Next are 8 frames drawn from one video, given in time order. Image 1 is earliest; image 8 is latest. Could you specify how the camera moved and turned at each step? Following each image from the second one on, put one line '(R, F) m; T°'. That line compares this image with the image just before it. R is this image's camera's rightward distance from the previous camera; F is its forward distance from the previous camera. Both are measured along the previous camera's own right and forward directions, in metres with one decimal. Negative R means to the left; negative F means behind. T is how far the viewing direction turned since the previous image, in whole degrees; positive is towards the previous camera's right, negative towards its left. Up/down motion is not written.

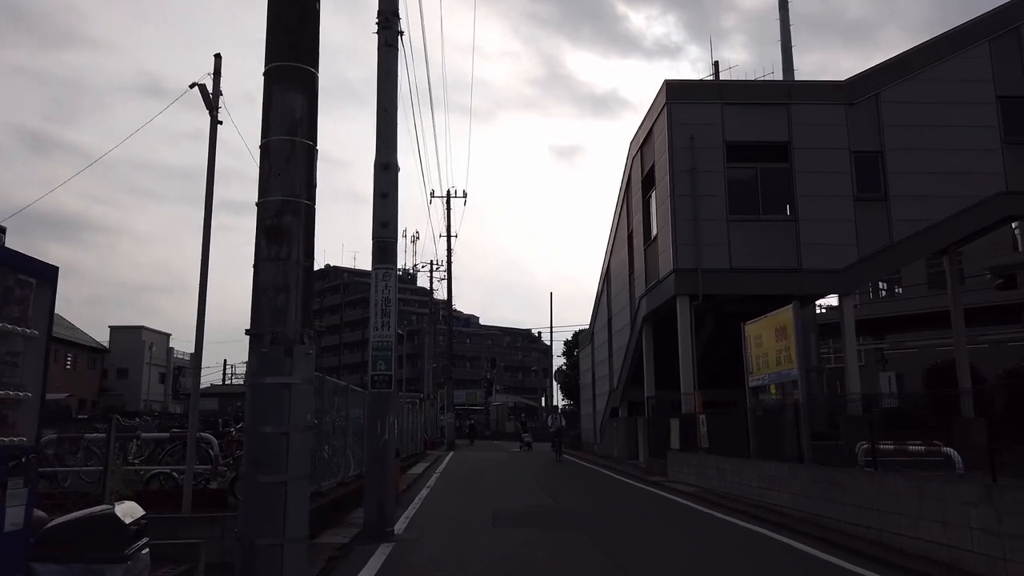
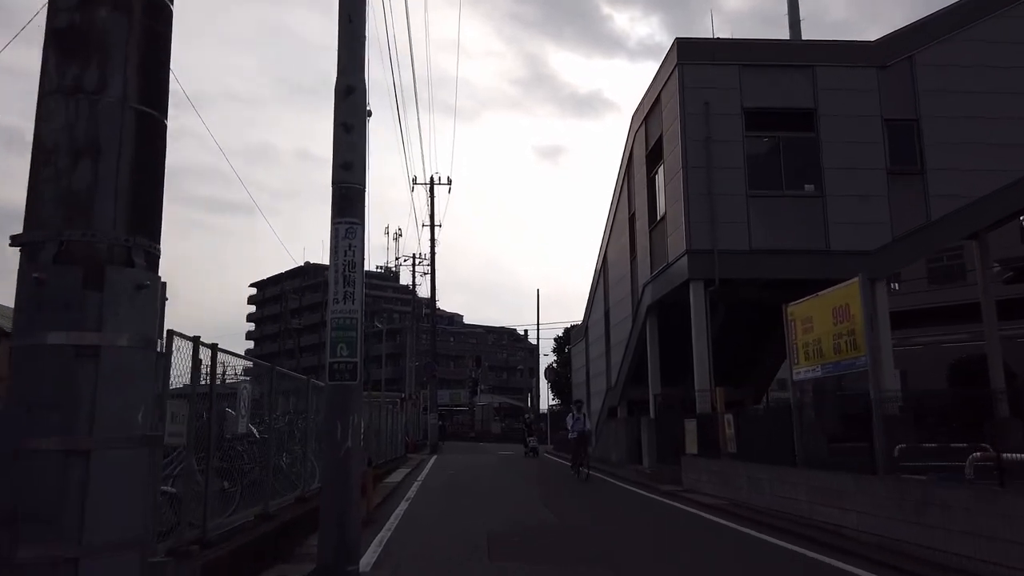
(-0.2, +2.5) m; +1°
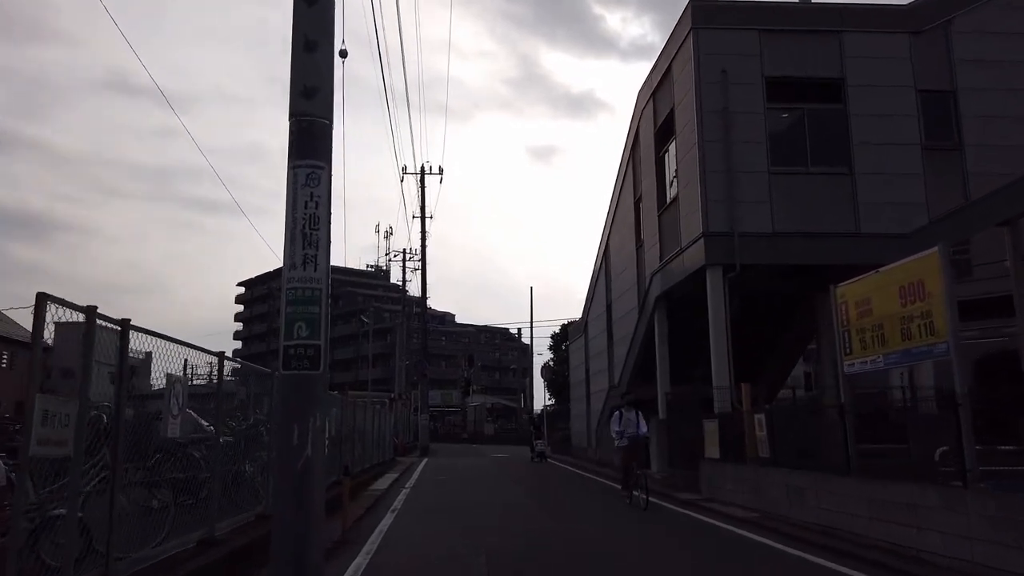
(-0.1, +1.8) m; +1°
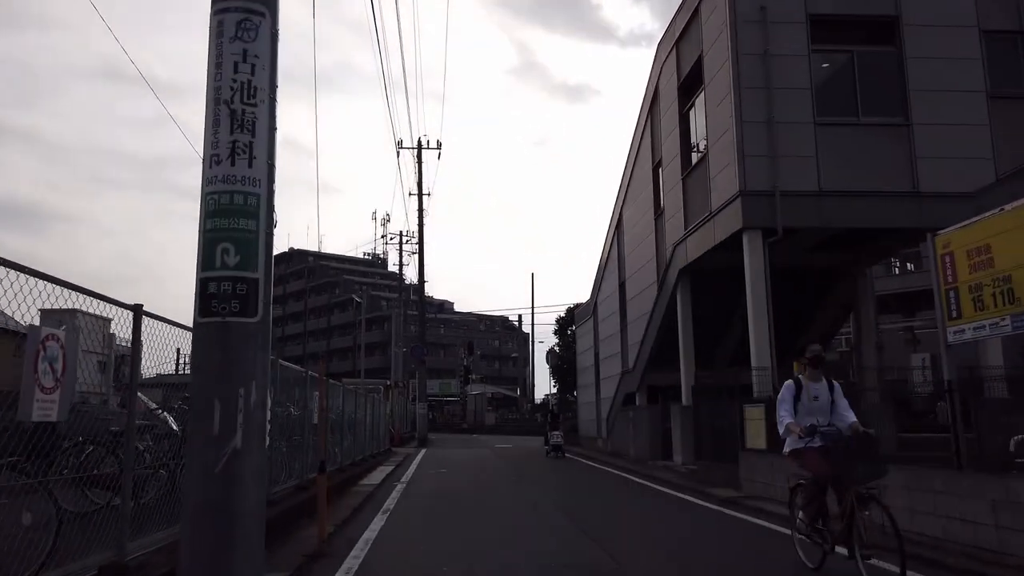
(-0.2, +2.1) m; 0°
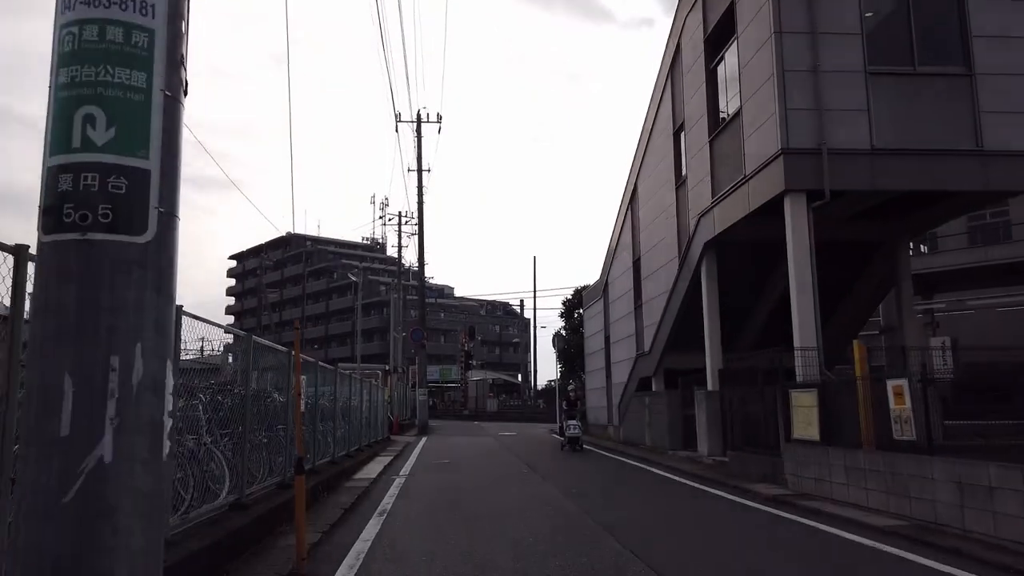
(-0.2, +1.7) m; 0°
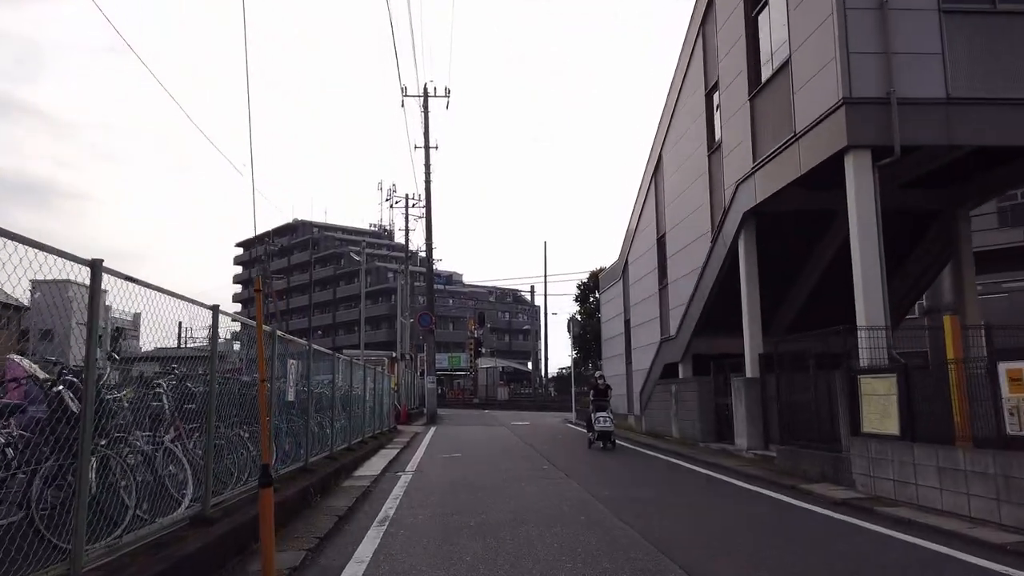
(-0.2, +1.6) m; -1°
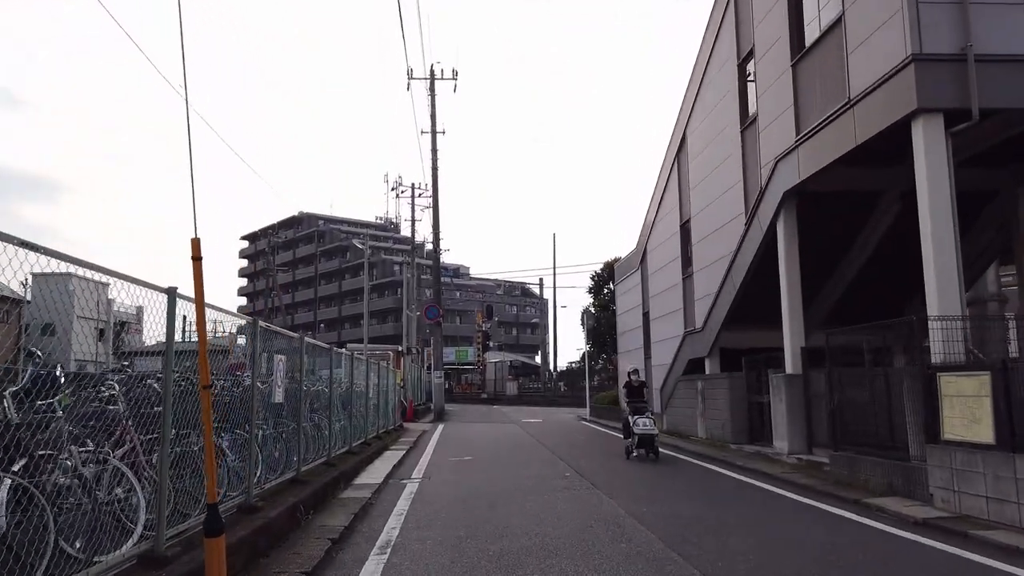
(-0.2, +1.4) m; 0°
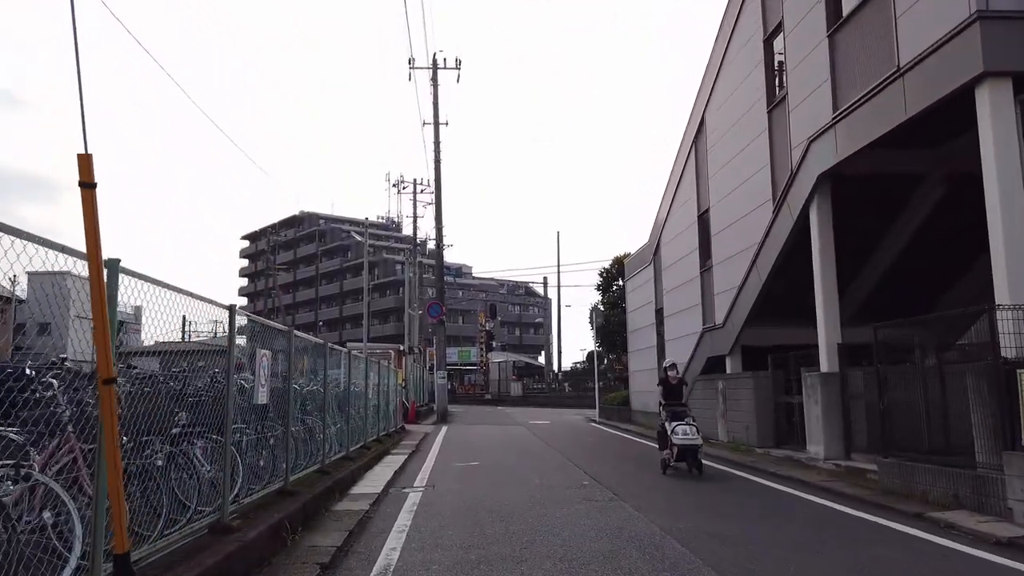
(-0.2, +1.1) m; 0°
